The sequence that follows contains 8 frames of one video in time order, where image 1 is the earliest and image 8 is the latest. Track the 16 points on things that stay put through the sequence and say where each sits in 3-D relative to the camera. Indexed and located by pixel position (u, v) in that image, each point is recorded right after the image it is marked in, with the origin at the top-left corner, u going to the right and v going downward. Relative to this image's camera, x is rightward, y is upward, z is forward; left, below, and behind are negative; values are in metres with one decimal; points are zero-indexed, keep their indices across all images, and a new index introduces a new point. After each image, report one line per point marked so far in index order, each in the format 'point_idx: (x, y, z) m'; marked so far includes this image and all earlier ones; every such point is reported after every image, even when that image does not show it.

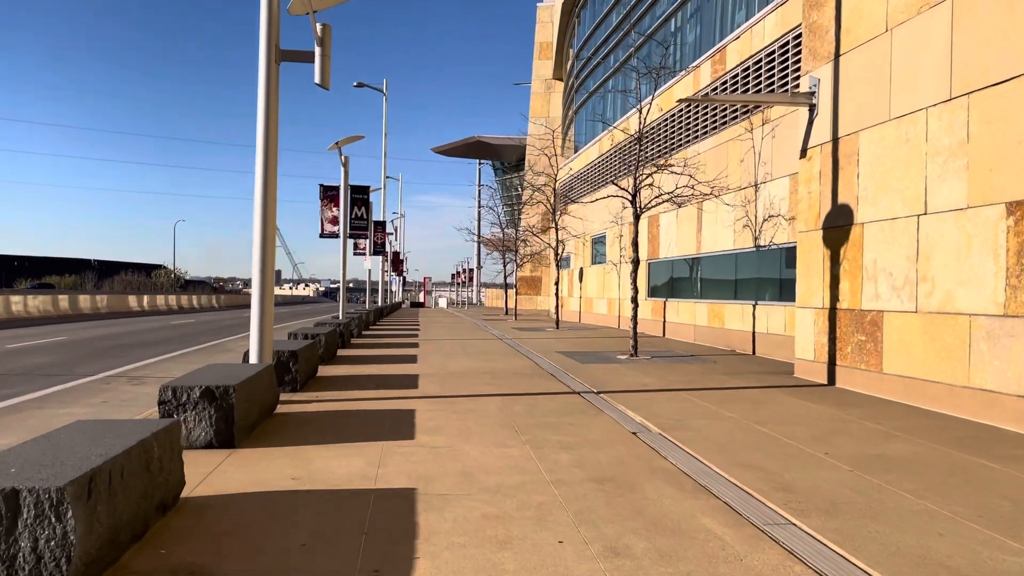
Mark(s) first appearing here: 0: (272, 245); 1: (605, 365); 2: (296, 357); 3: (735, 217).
0: (-2.7, +0.5, +9.6) m
1: (+1.6, -1.3, +14.5) m
2: (-2.7, -0.9, +10.6) m
3: (+4.7, +1.5, +17.5) m
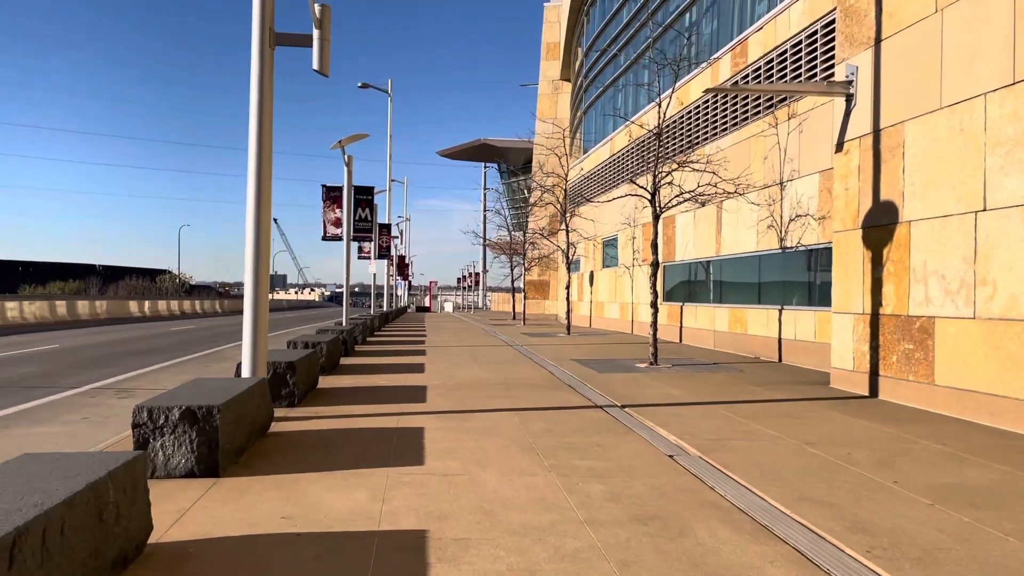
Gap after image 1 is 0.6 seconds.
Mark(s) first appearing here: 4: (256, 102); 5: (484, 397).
0: (-2.5, +0.4, +8.7) m
1: (+1.8, -1.4, +13.6) m
2: (-2.5, -1.0, +9.8) m
3: (+4.9, +1.4, +16.6) m
4: (-2.6, +1.9, +8.5) m
5: (-0.4, -1.4, +10.7) m
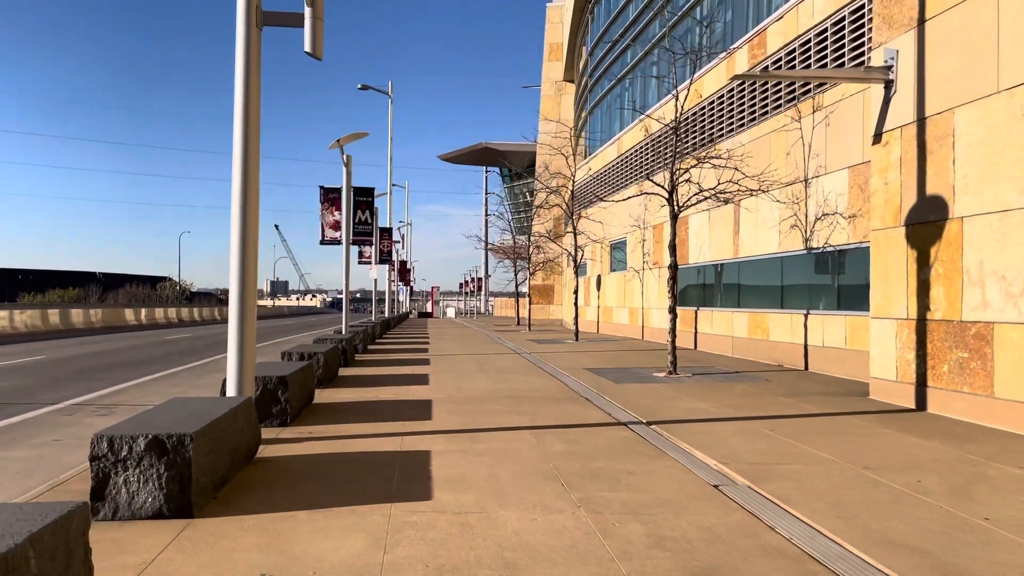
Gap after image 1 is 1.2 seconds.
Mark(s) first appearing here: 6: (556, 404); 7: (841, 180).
0: (-2.4, +0.4, +7.8) m
1: (+2.0, -1.5, +12.7) m
2: (-2.4, -1.0, +8.9) m
3: (+5.1, +1.3, +15.7) m
4: (-2.5, +1.8, +7.6) m
5: (-0.2, -1.5, +9.8) m
6: (+0.6, -1.5, +10.4) m
7: (+5.4, +1.8, +13.7) m
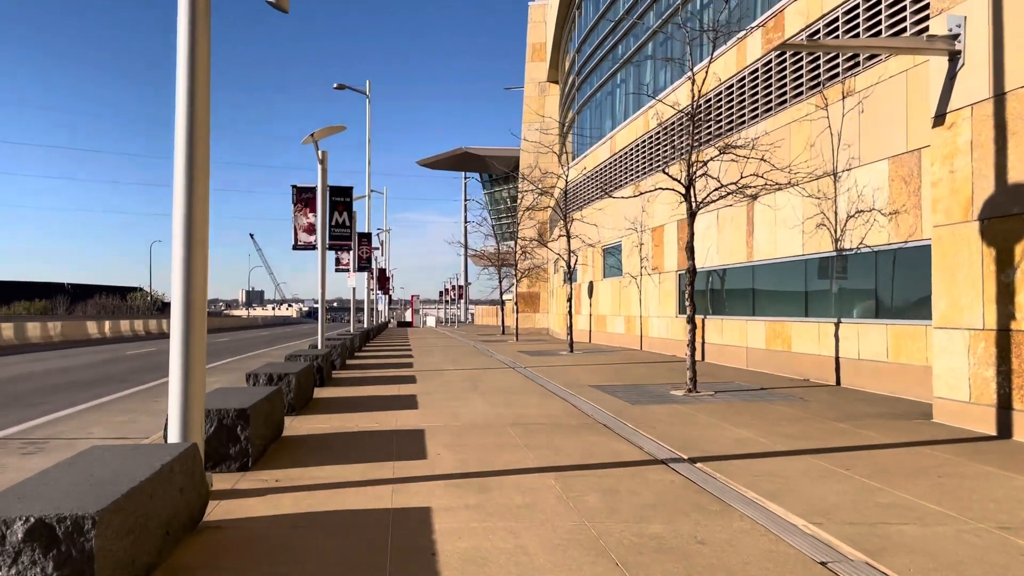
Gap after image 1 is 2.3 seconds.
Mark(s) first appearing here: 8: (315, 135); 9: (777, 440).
0: (-2.3, +0.3, +6.1) m
1: (+2.0, -1.6, +11.1) m
2: (-2.3, -1.1, +7.2) m
3: (+5.0, +1.2, +14.2) m
4: (-2.3, +1.8, +6.0) m
5: (-0.1, -1.6, +8.2) m
6: (+0.6, -1.5, +8.8) m
7: (+5.3, +1.7, +12.2) m
8: (-3.9, +3.1, +16.7) m
9: (+2.7, -1.5, +8.5) m
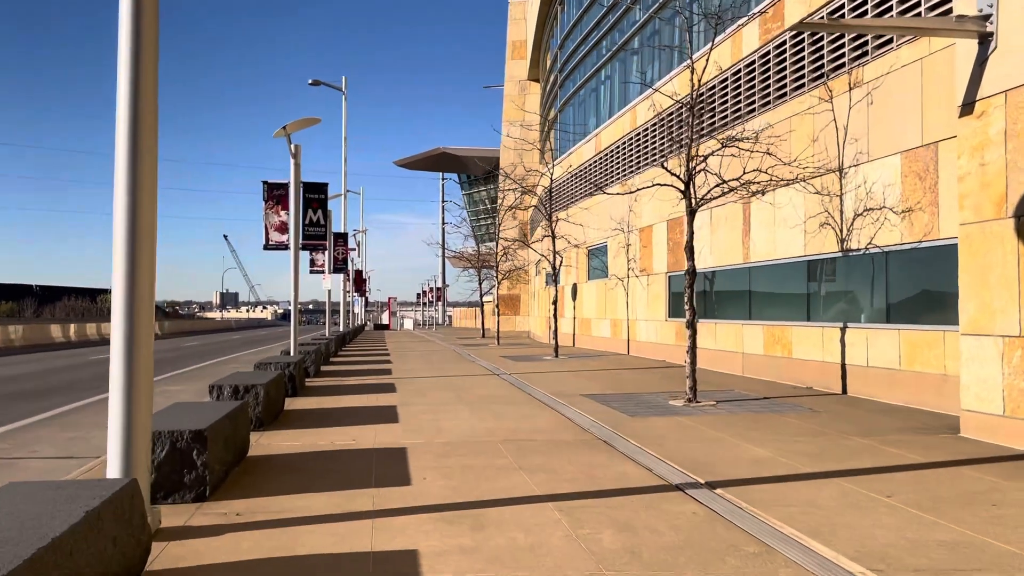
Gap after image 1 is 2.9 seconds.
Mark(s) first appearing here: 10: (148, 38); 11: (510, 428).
0: (-2.3, +0.3, +5.2) m
1: (+1.9, -1.6, +10.3) m
2: (-2.3, -1.2, +6.2) m
3: (+4.8, +1.2, +13.4) m
4: (-2.3, +1.7, +5.0) m
5: (-0.1, -1.6, +7.3) m
6: (+0.6, -1.6, +7.9) m
7: (+5.2, +1.7, +11.5) m
8: (-4.2, +3.0, +15.7) m
9: (+2.6, -1.6, +7.7) m
10: (-2.2, +1.5, +5.1) m
11: (0.0, -1.6, +9.4) m
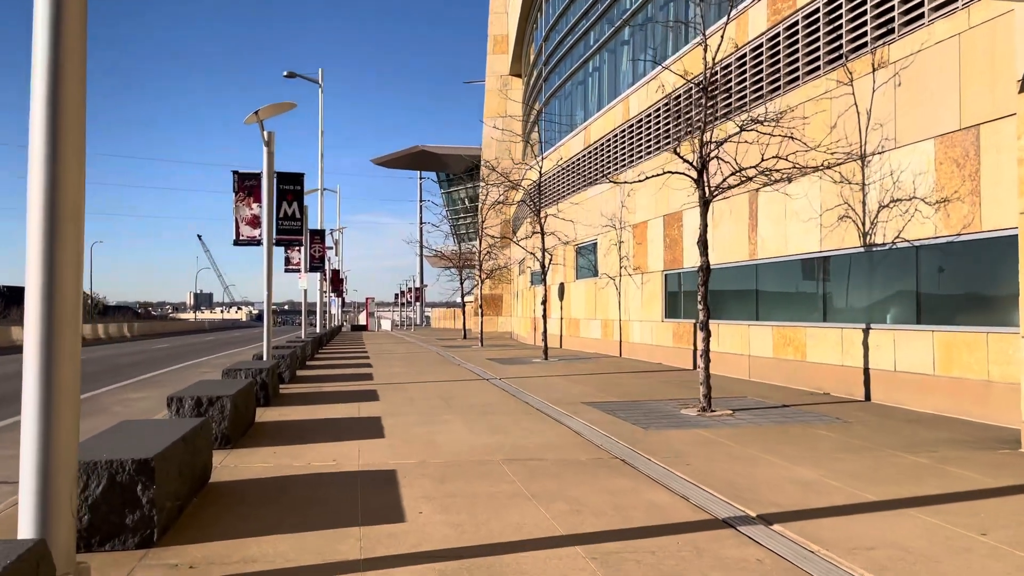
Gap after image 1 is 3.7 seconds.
0: (-2.1, +0.3, +4.0) m
1: (+1.9, -1.6, +9.2) m
2: (-2.2, -1.1, +5.1) m
3: (+4.7, +1.2, +12.5) m
4: (-2.2, +1.8, +3.9) m
5: (-0.1, -1.6, +6.2) m
6: (+0.6, -1.5, +6.8) m
7: (+5.1, +1.7, +10.6) m
8: (-4.4, +3.0, +14.4) m
9: (+2.7, -1.5, +6.7) m
10: (-2.1, +1.6, +3.9) m
11: (0.0, -1.6, +8.3) m
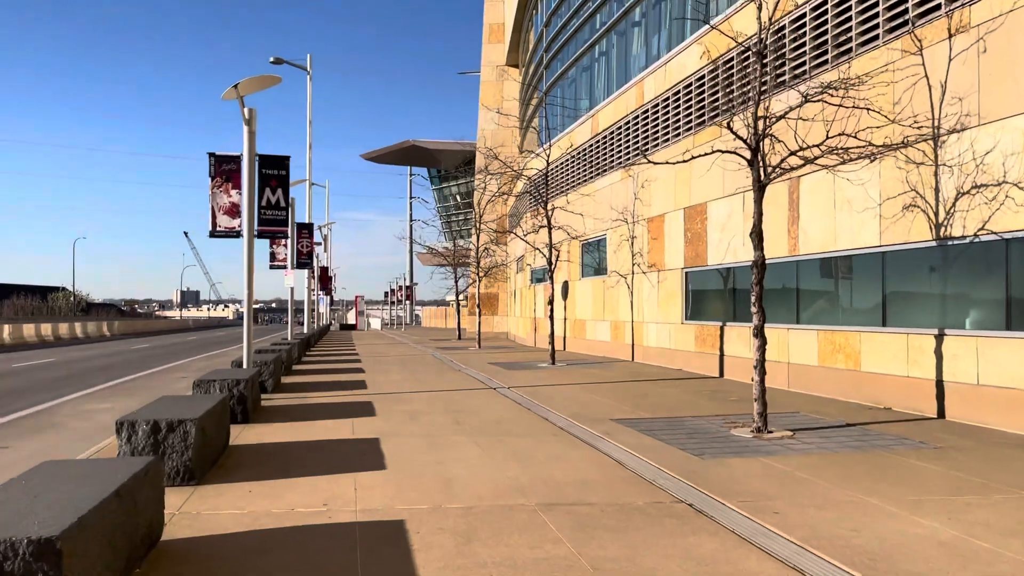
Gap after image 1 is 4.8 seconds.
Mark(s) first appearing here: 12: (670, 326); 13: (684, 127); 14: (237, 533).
0: (-1.8, +0.3, +2.4) m
1: (+2.1, -1.6, +7.6) m
2: (-1.9, -1.1, +3.4) m
3: (+4.9, +1.2, +10.9) m
4: (-1.9, +1.8, +2.2) m
5: (+0.2, -1.6, +4.6) m
6: (+0.9, -1.5, +5.2) m
7: (+5.4, +1.7, +9.0) m
8: (-4.2, +3.1, +12.8) m
9: (+3.0, -1.5, +5.1) m
10: (-1.8, +1.6, +2.2) m
11: (+0.3, -1.5, +6.7) m
12: (+3.4, -0.8, +17.7) m
13: (+3.5, +3.3, +16.9) m
14: (-1.8, -1.6, +5.4) m
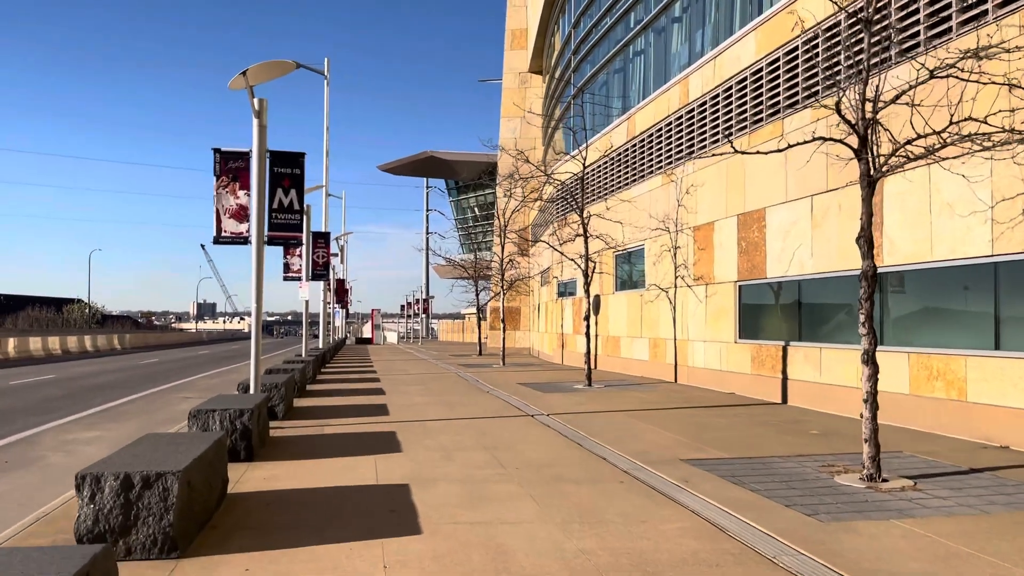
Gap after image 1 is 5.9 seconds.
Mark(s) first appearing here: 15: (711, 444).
0: (-1.4, +0.3, +0.8) m
1: (+2.6, -1.7, +6.0) m
2: (-1.4, -1.2, +1.9) m
3: (+5.4, +1.0, +9.3) m
4: (-1.4, +1.7, +0.7) m
5: (+0.7, -1.6, +3.0) m
6: (+1.4, -1.6, +3.6) m
7: (+5.9, +1.5, +7.4) m
8: (-3.6, +2.9, +11.3) m
9: (+3.4, -1.6, +3.5) m
10: (-1.3, +1.5, +0.7) m
11: (+0.7, -1.7, +5.1) m
12: (+4.0, -1.1, +16.1) m
13: (+4.1, +3.0, +15.3) m
14: (-1.3, -1.7, +3.9) m
15: (+2.2, -1.8, +9.5) m
